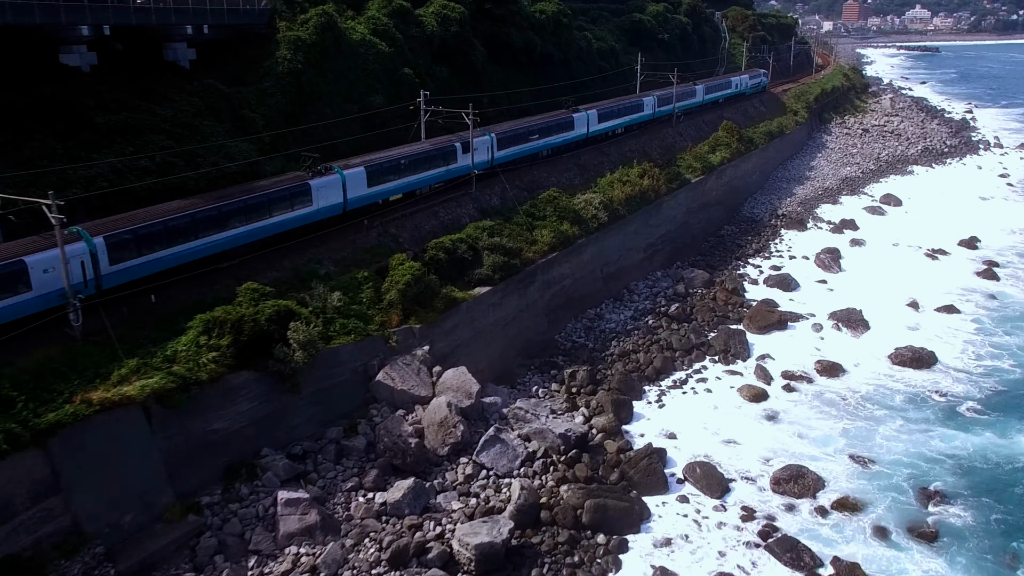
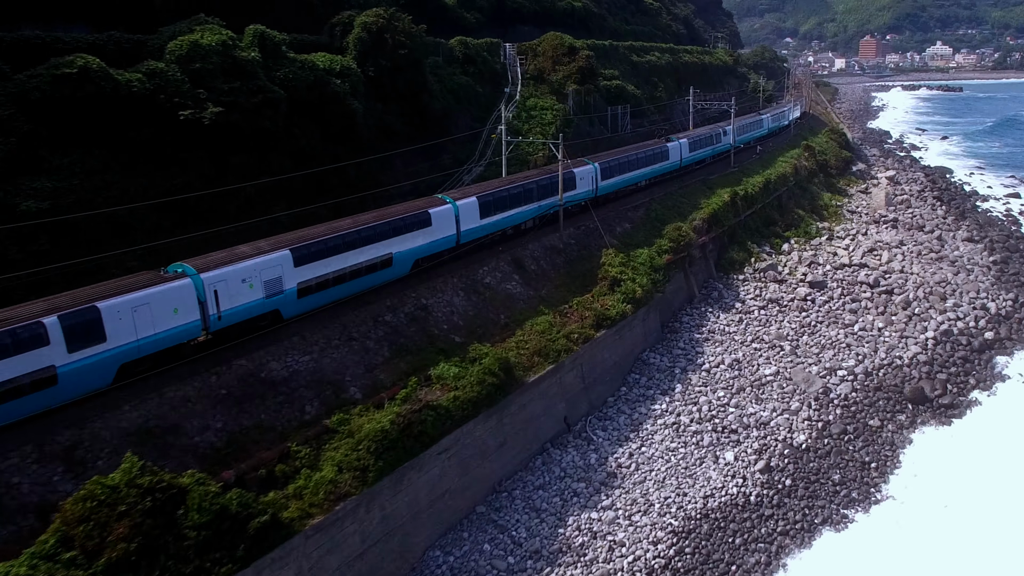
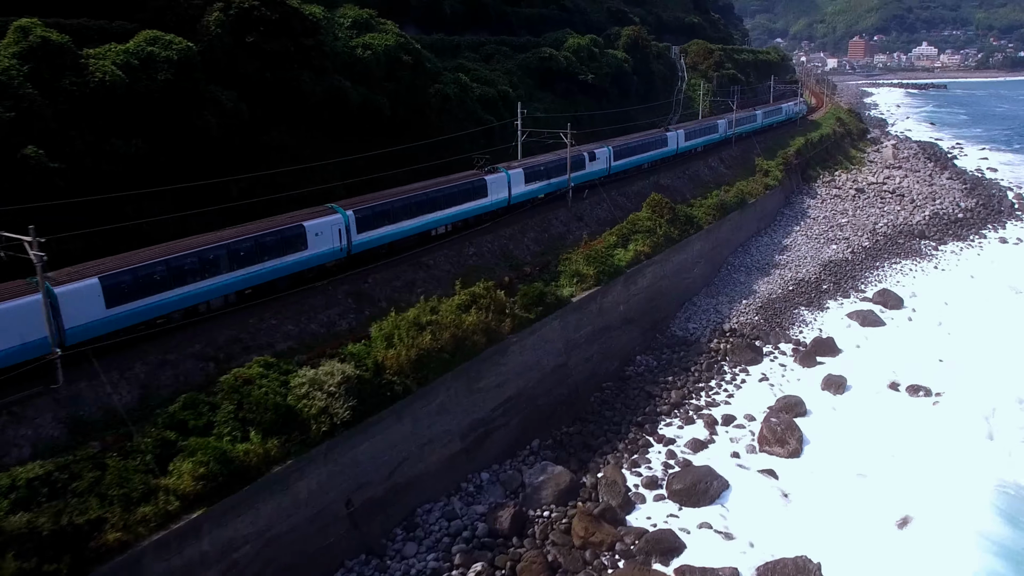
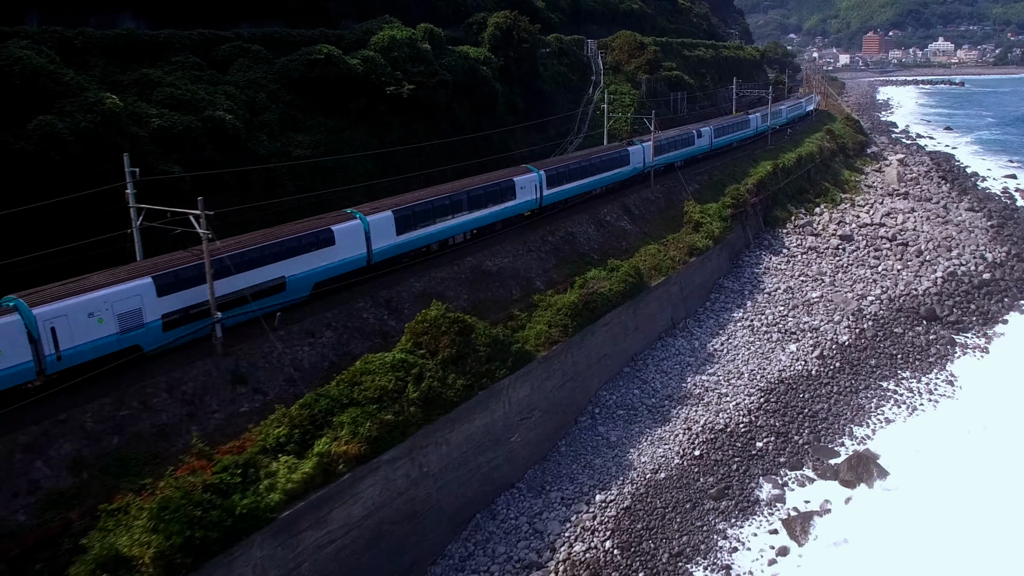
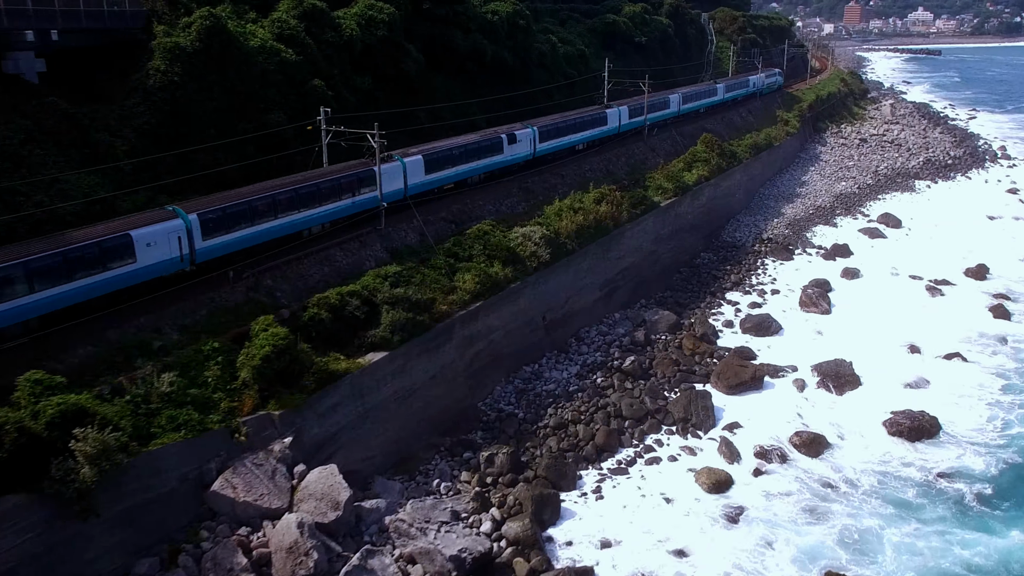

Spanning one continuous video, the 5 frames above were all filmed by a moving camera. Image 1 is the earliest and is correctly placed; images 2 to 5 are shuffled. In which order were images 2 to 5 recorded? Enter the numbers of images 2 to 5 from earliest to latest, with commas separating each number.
5, 3, 4, 2
